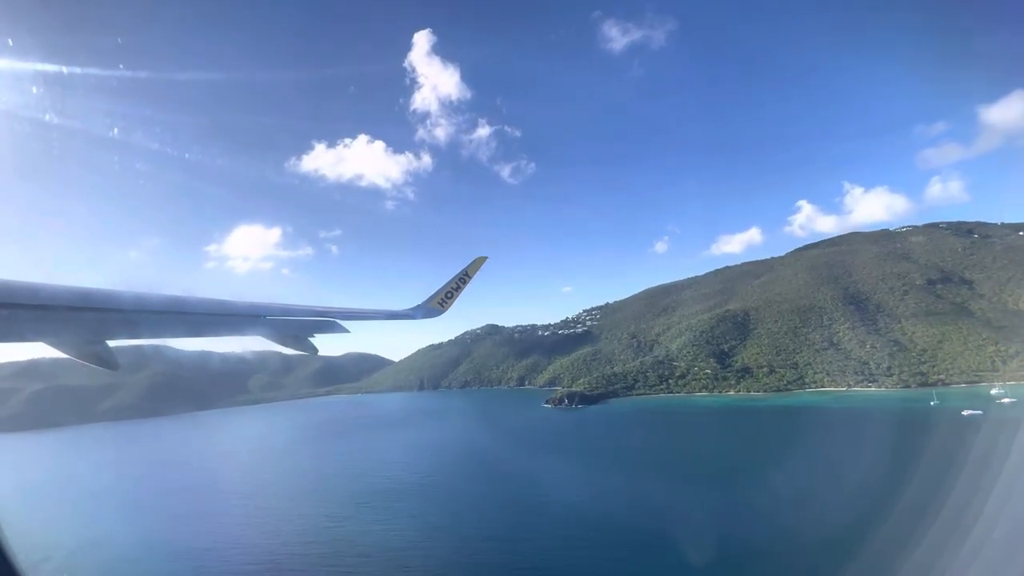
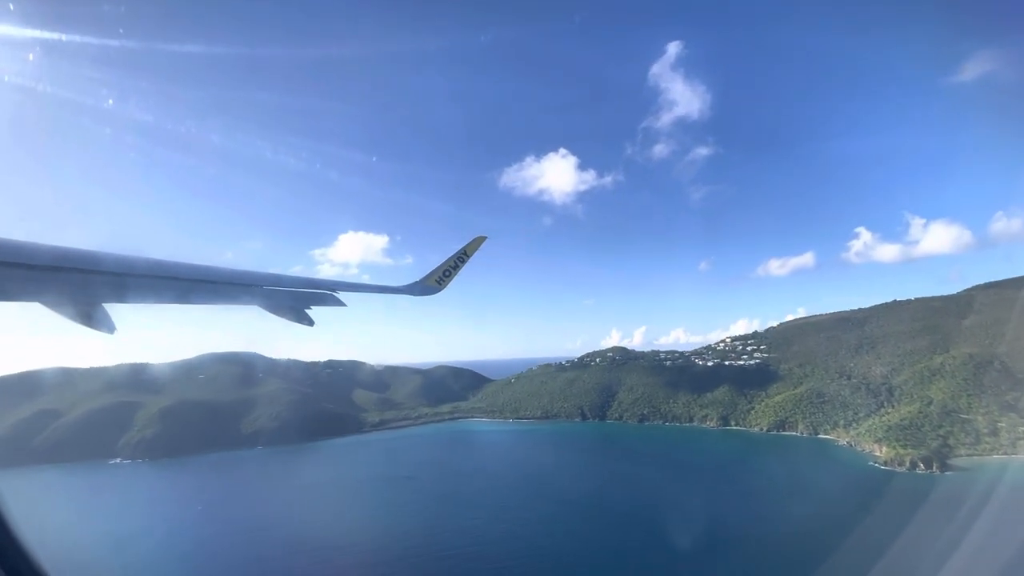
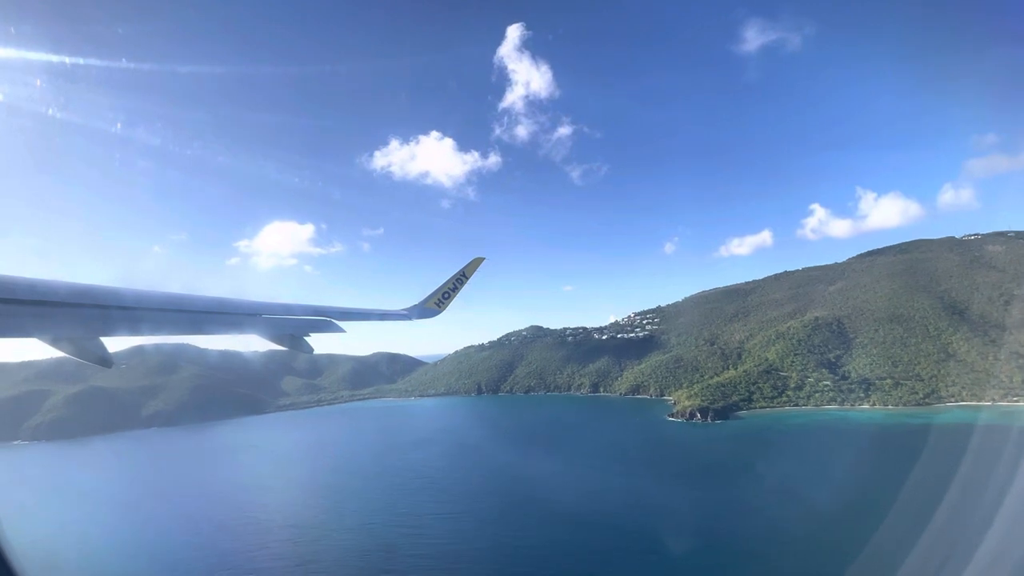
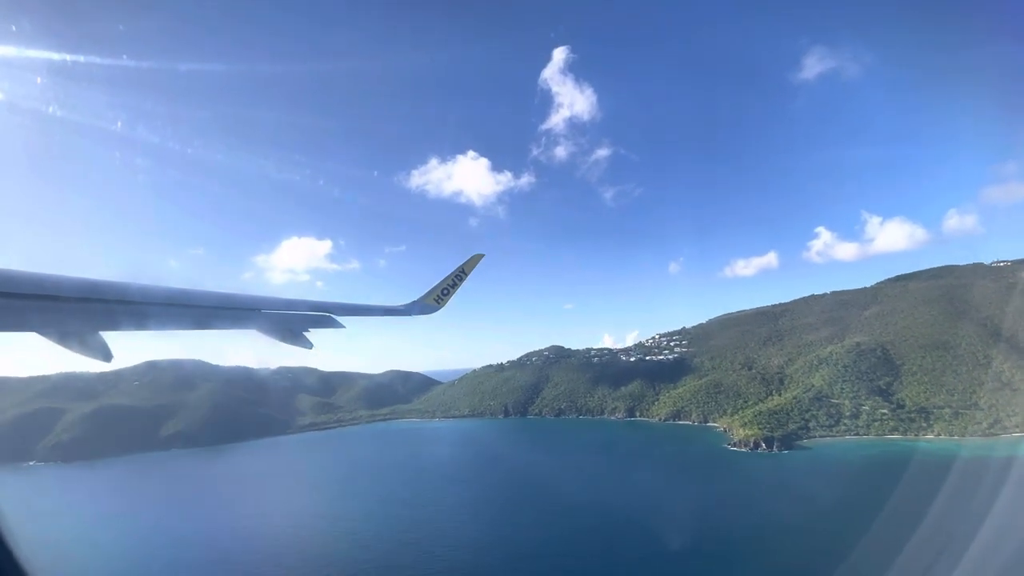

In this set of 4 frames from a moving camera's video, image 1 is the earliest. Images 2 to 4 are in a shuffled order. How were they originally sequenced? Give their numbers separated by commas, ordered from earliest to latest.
3, 4, 2
